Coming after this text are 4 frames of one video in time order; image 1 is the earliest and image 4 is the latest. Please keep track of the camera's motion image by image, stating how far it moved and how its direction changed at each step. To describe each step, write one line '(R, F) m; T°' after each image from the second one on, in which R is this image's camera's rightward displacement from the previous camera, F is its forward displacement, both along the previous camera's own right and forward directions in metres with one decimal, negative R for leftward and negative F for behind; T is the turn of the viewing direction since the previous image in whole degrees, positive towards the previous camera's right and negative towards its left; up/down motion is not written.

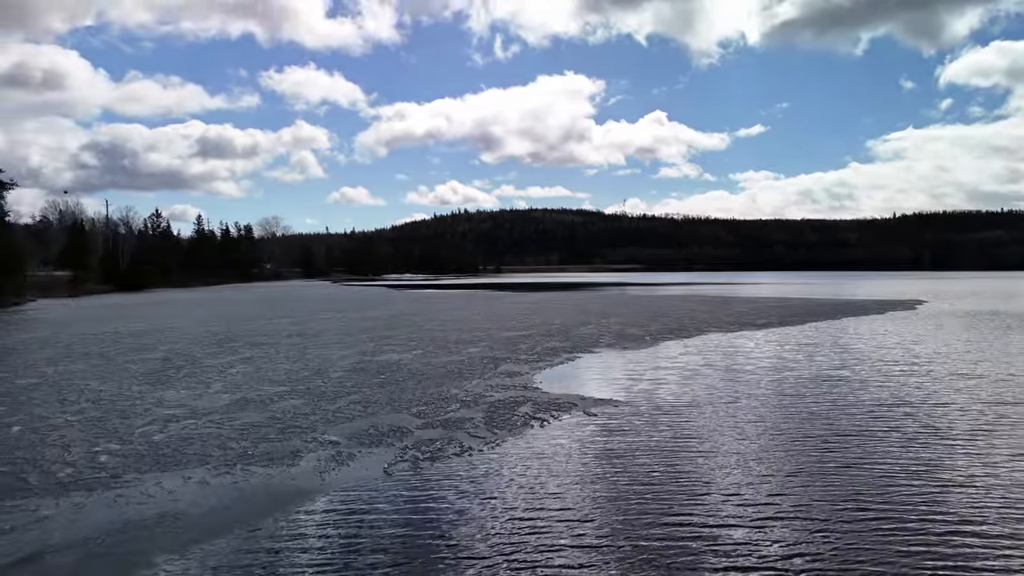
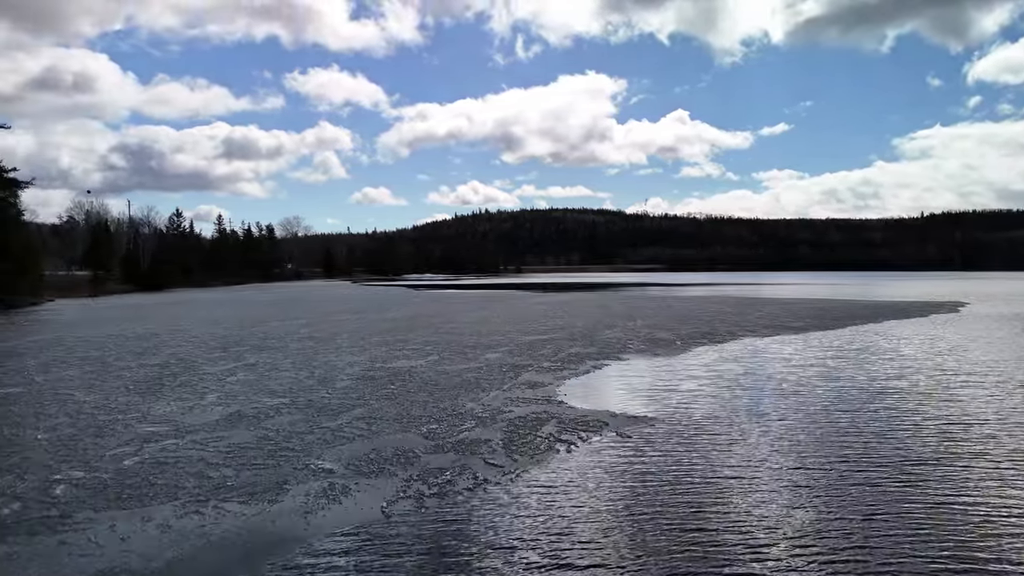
(0.0, +1.2) m; -2°
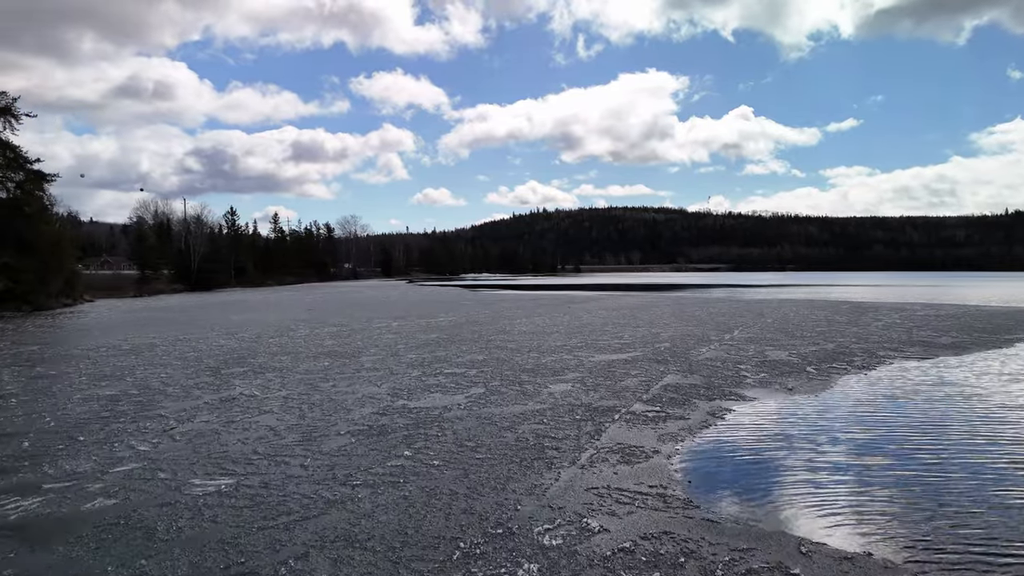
(-0.3, +4.7) m; -5°
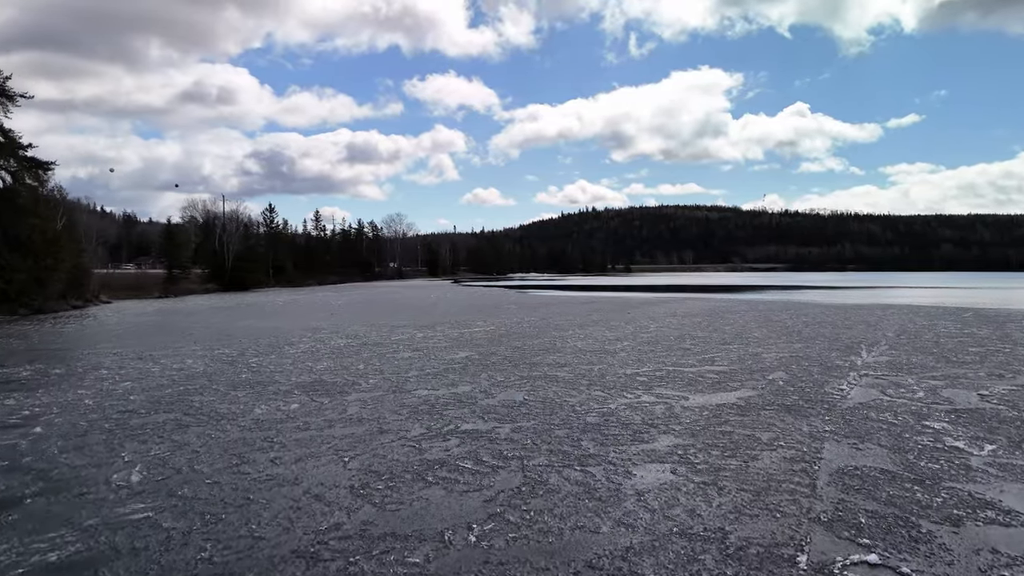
(-0.1, +5.4) m; -4°
